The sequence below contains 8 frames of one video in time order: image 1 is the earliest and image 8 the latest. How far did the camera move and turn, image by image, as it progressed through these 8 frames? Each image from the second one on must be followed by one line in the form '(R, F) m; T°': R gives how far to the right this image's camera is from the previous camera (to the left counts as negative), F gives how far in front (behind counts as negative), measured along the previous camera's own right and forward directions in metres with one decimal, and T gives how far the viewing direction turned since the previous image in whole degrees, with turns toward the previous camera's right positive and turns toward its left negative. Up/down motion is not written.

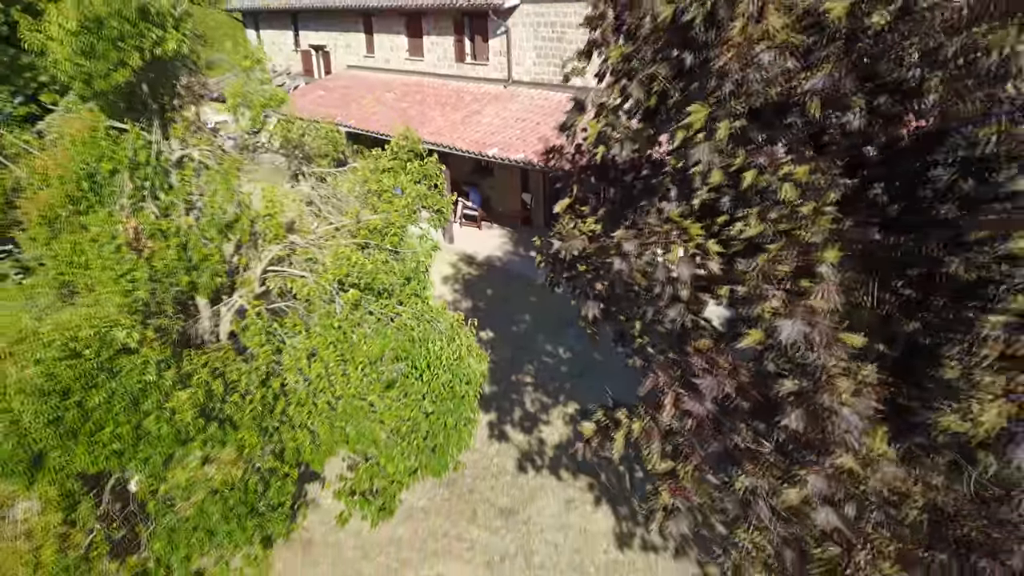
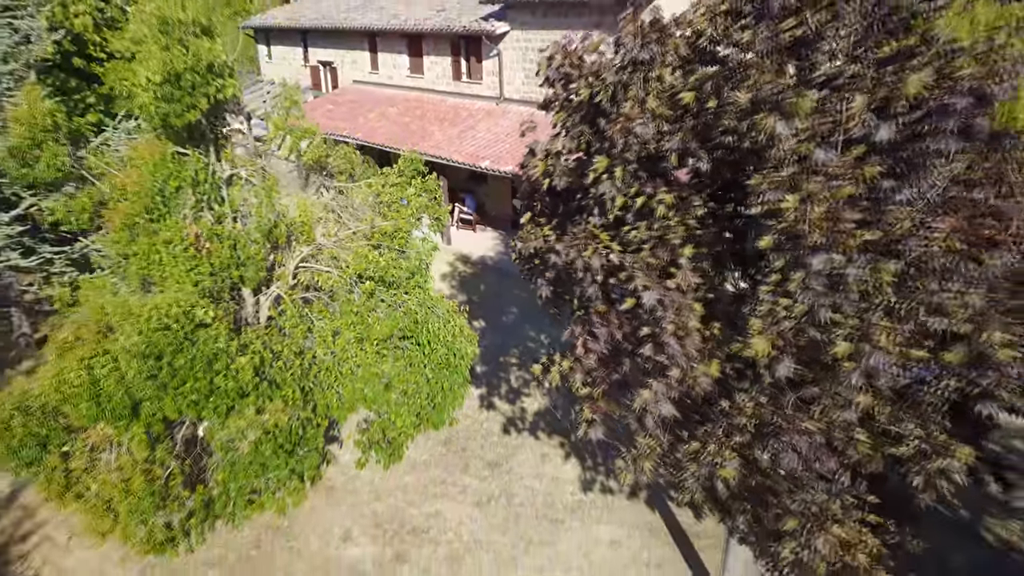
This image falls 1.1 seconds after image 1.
(+0.1, -1.5) m; 0°
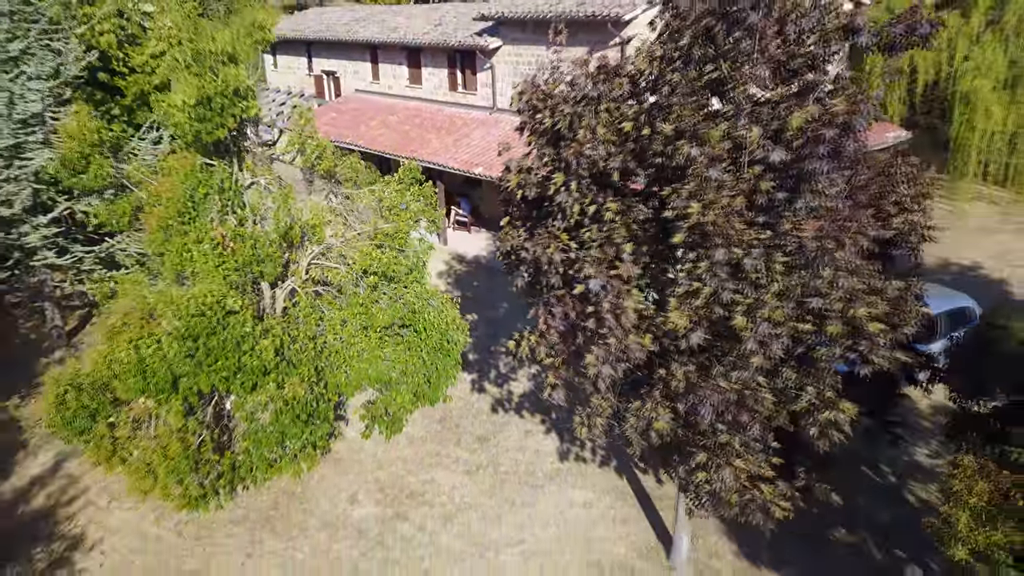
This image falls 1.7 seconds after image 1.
(+0.1, -1.0) m; 0°
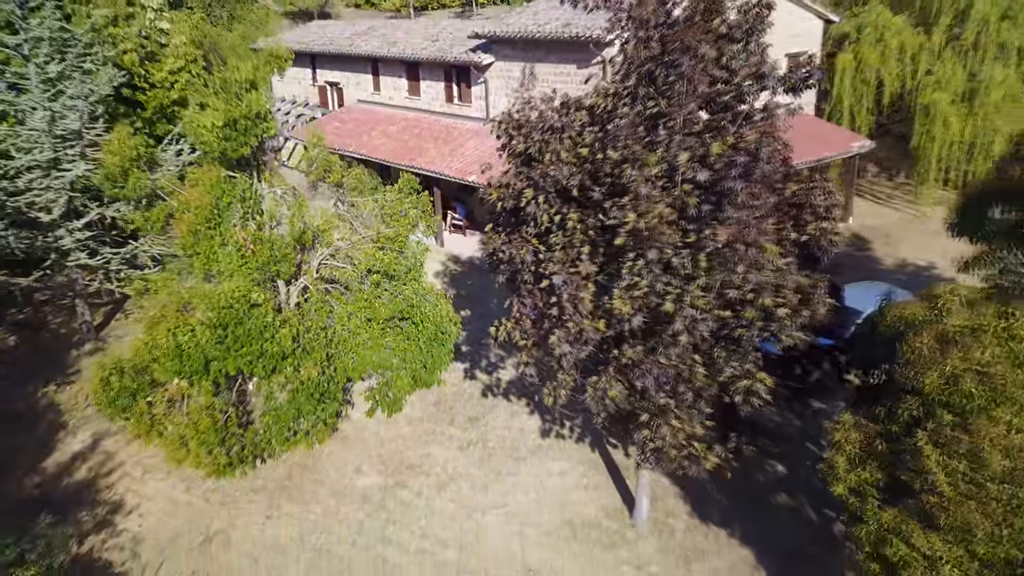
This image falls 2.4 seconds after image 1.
(+0.2, -1.2) m; 0°
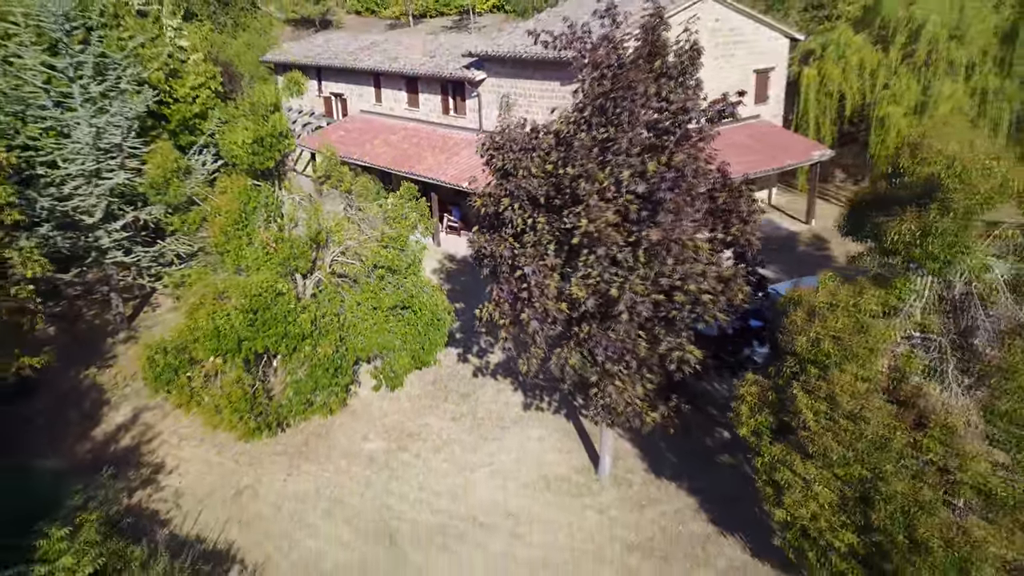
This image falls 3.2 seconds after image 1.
(+0.2, -1.6) m; 0°
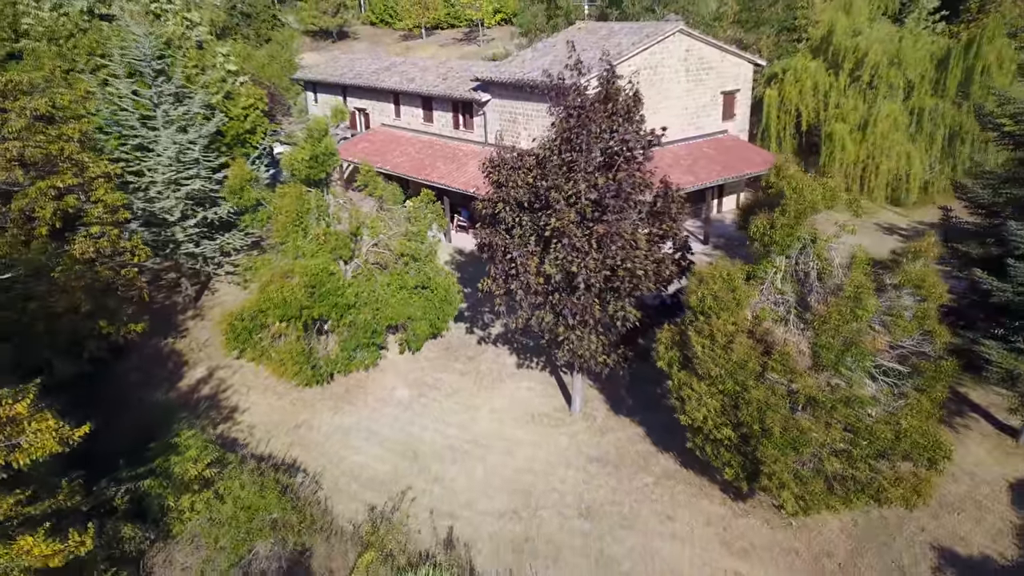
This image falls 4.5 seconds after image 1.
(+0.2, -3.1) m; -1°
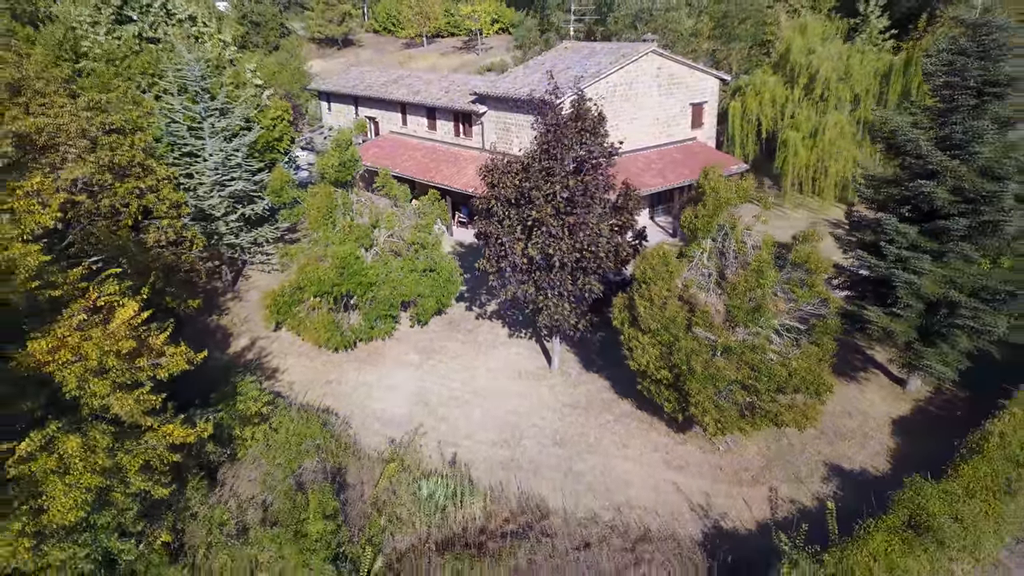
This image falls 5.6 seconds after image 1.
(+0.2, -3.0) m; 0°
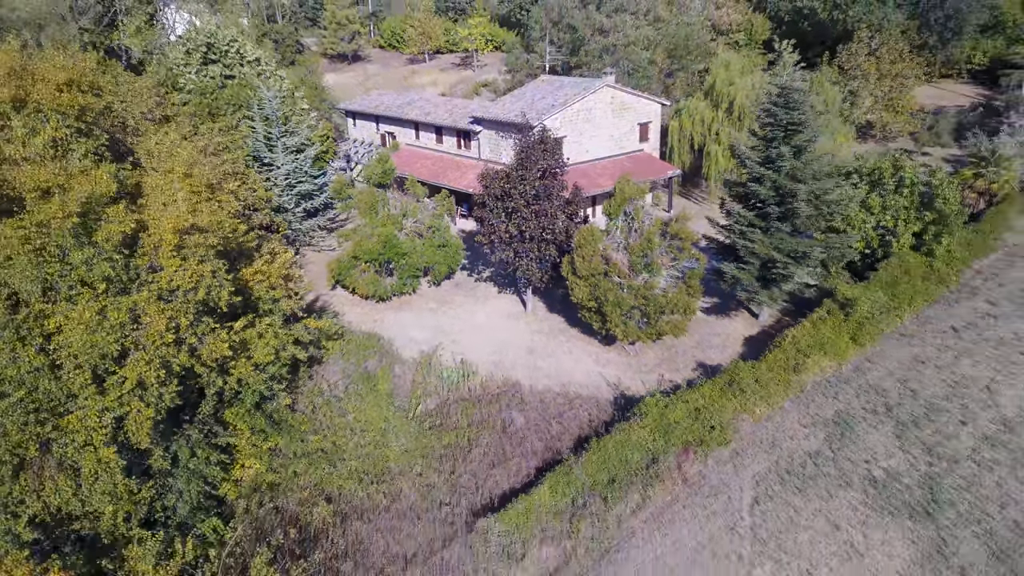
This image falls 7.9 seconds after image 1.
(+0.2, -7.6) m; 0°
